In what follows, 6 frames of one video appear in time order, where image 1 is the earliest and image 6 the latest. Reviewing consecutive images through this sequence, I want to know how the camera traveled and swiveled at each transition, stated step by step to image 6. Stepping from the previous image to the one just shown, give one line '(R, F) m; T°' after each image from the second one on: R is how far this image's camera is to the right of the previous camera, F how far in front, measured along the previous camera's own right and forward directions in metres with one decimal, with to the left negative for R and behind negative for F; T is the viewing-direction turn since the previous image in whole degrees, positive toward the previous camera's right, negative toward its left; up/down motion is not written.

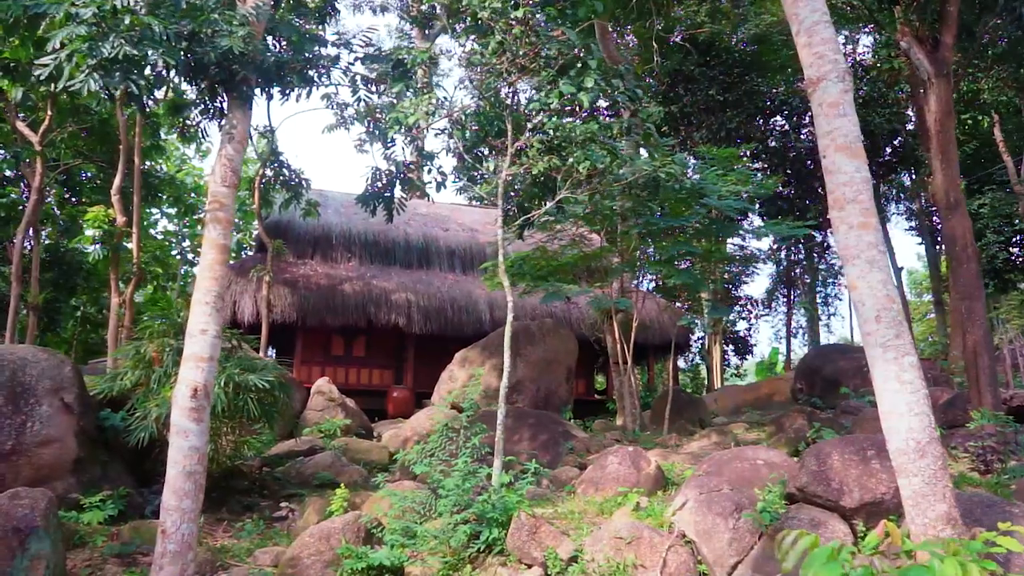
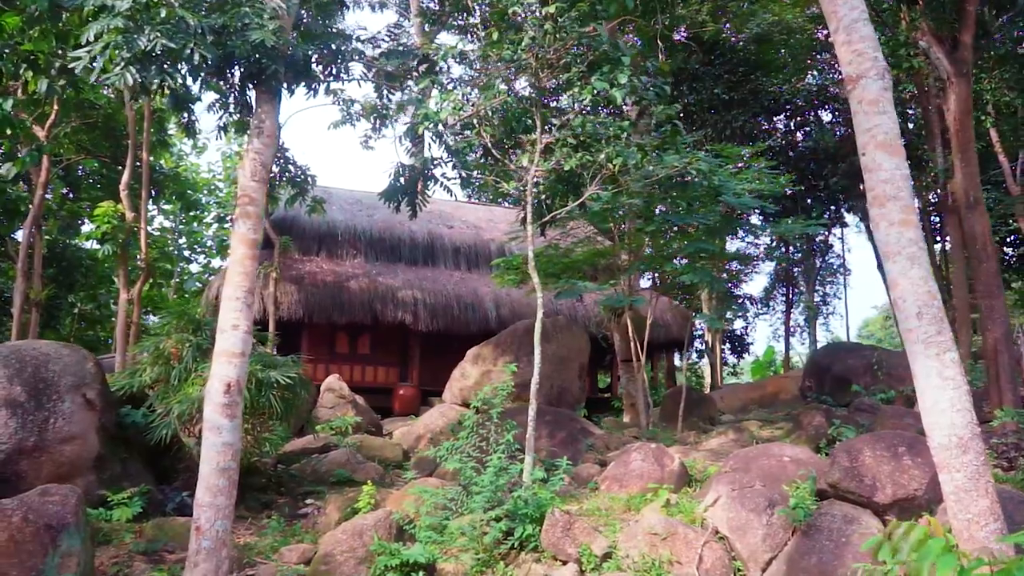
(-0.3, 0.0) m; +1°
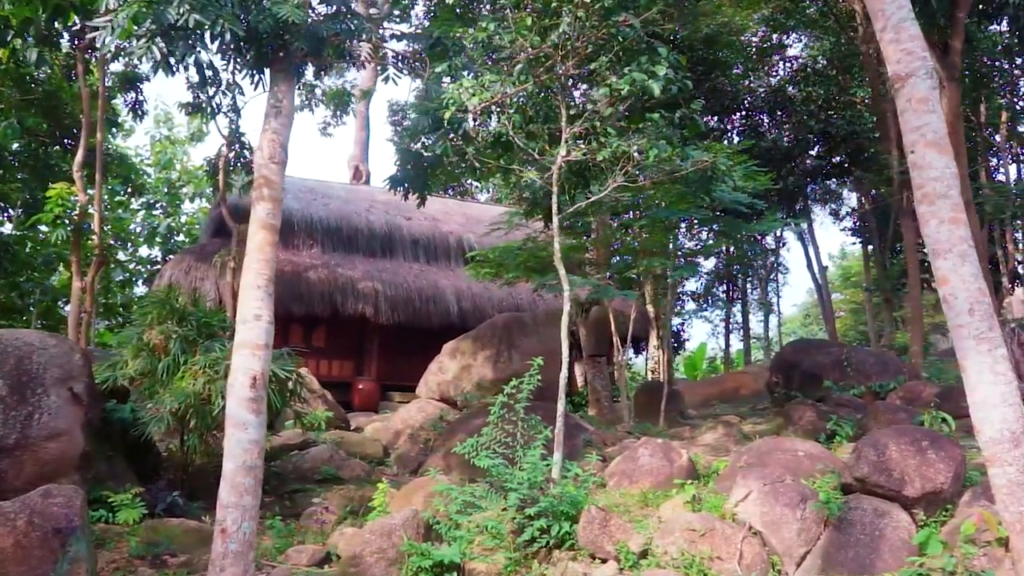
(-0.8, +0.2) m; +5°
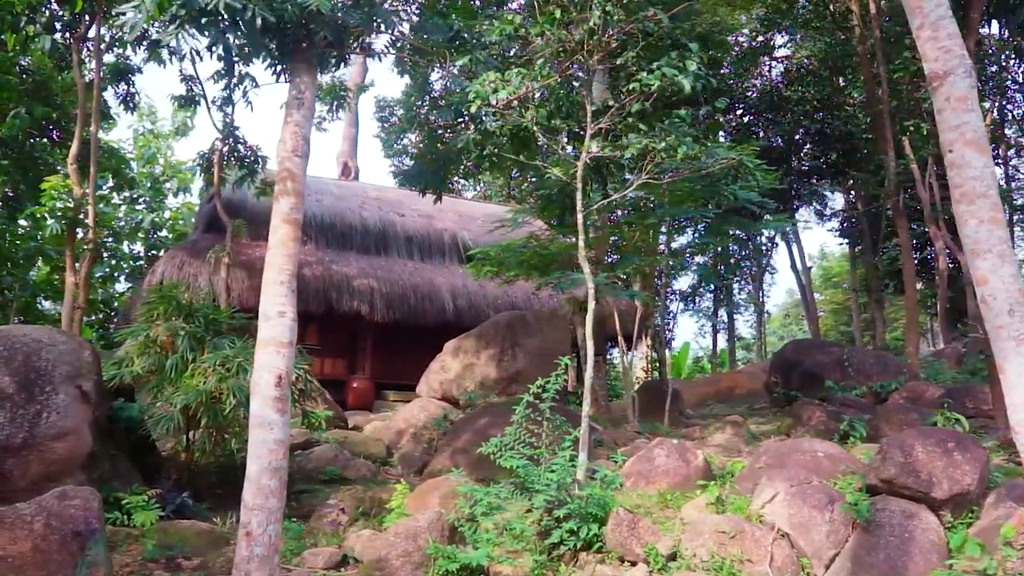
(-0.3, +0.1) m; +1°
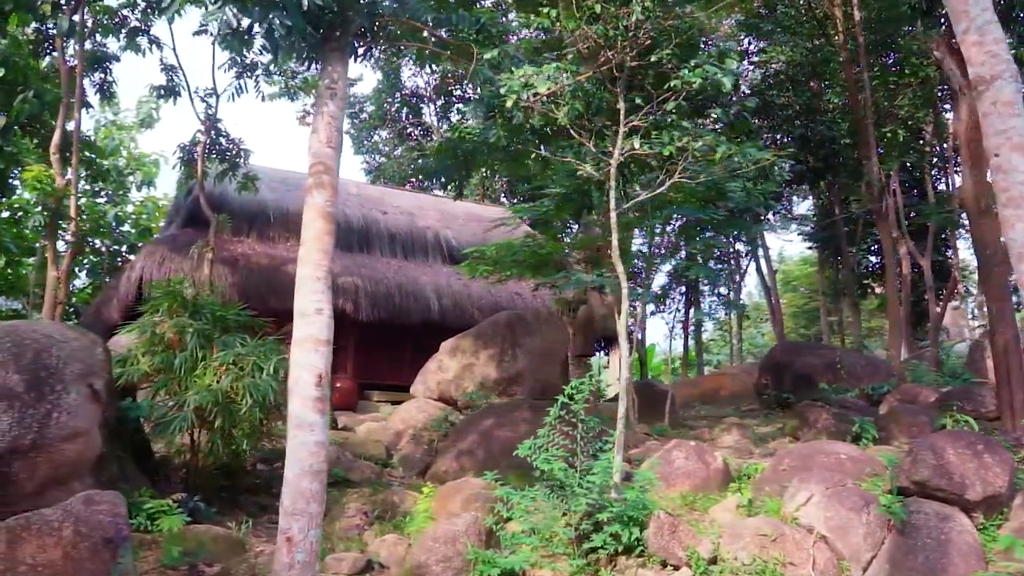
(-0.6, +0.1) m; +3°
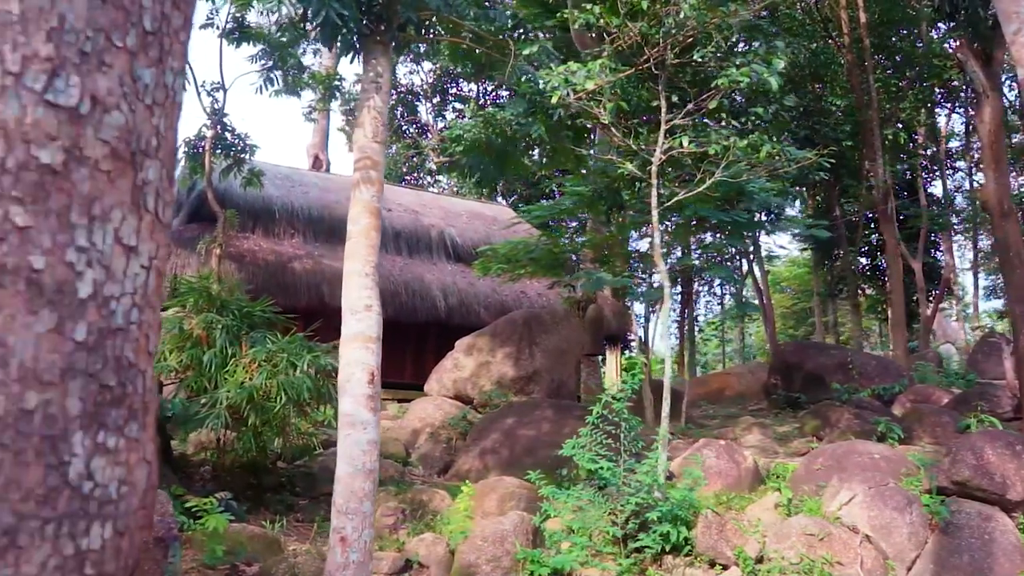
(-0.4, 0.0) m; +1°
